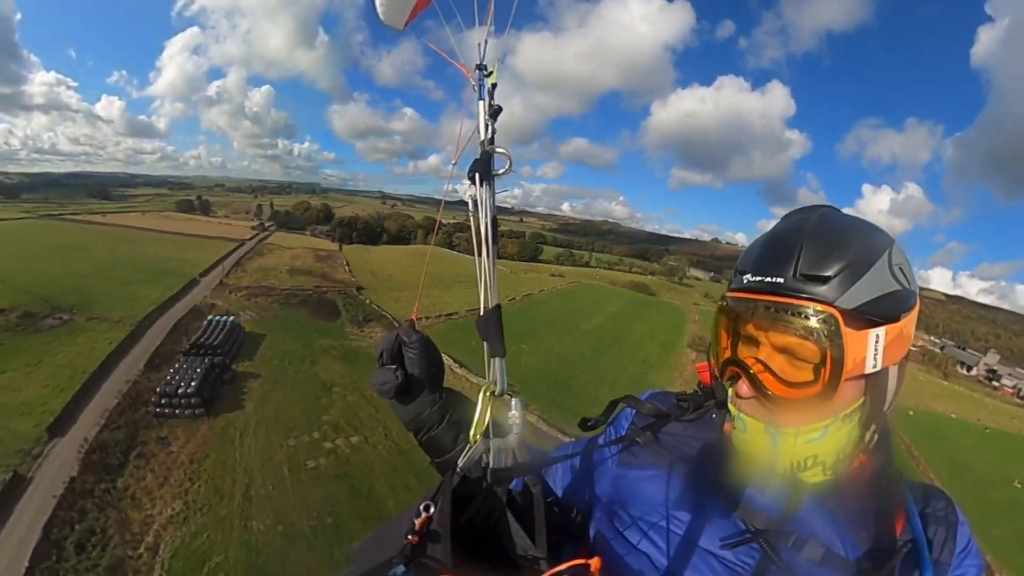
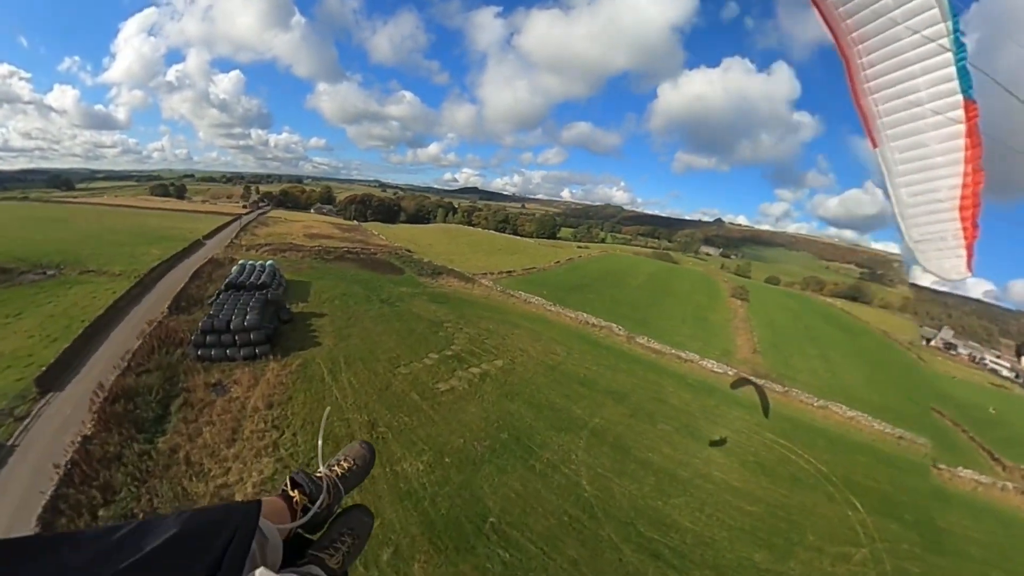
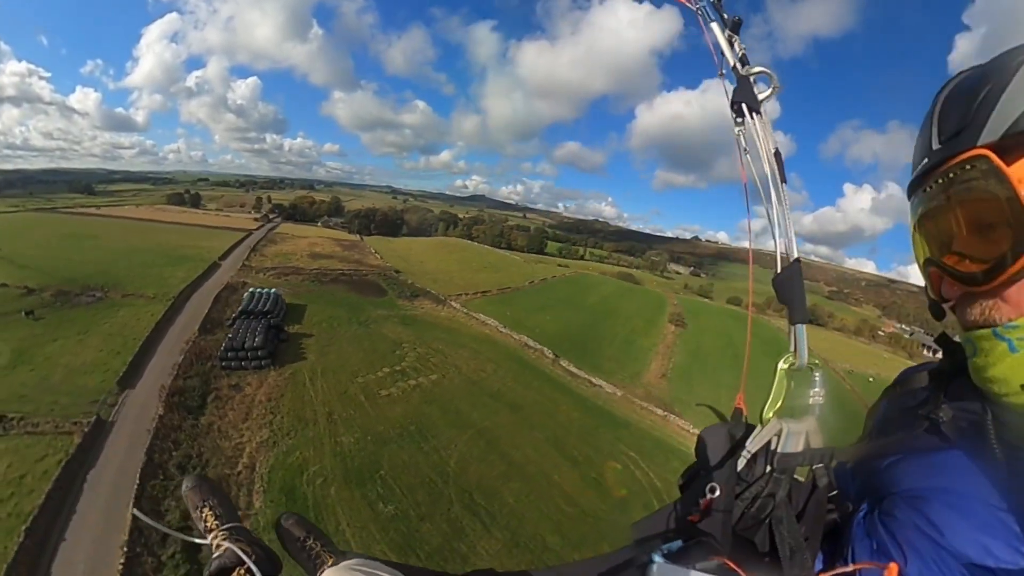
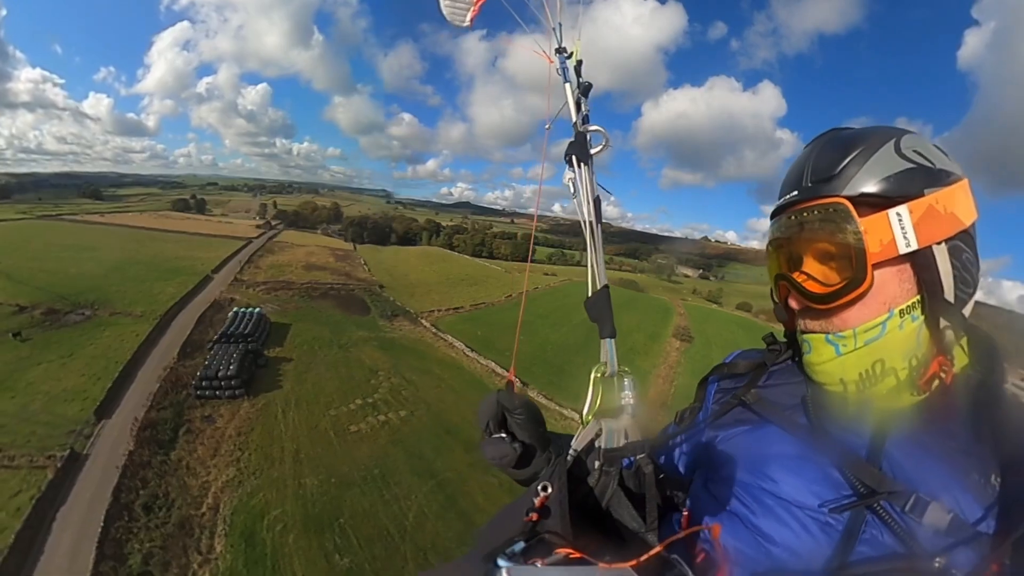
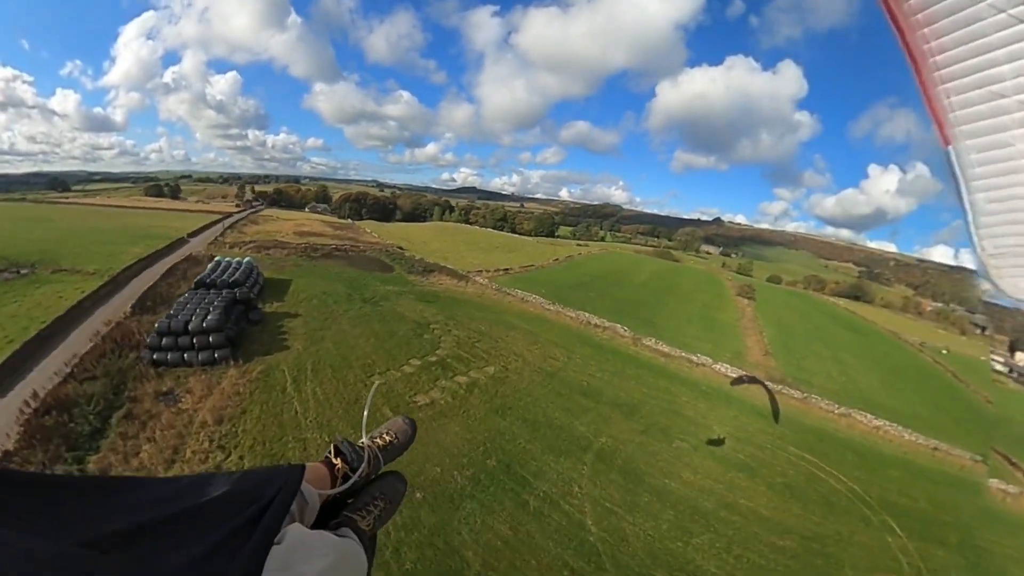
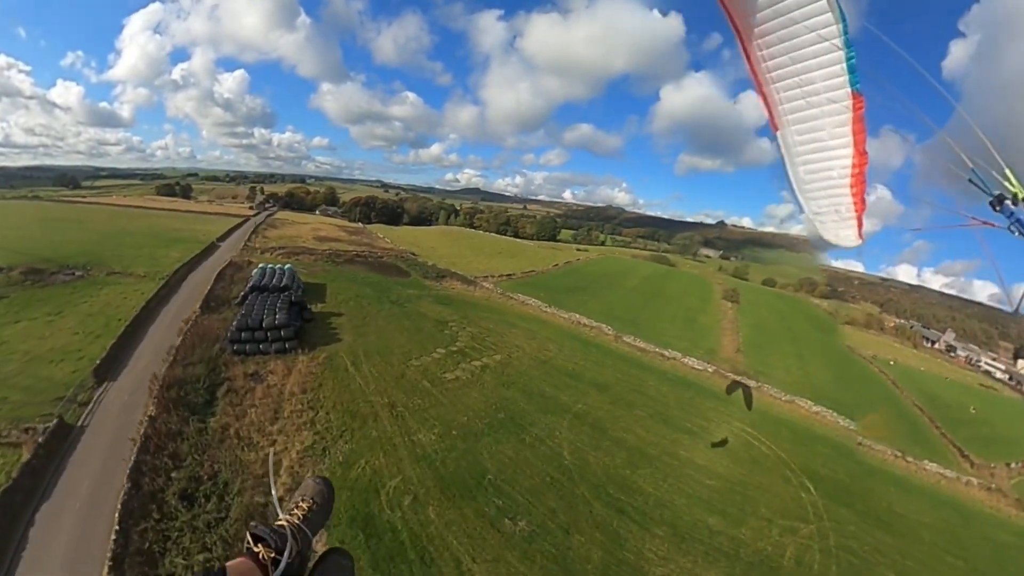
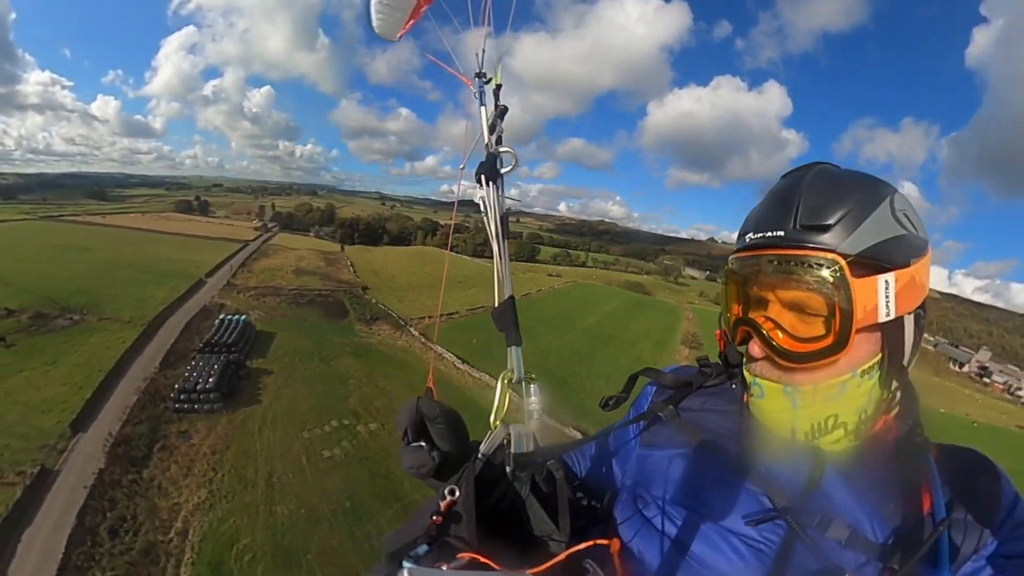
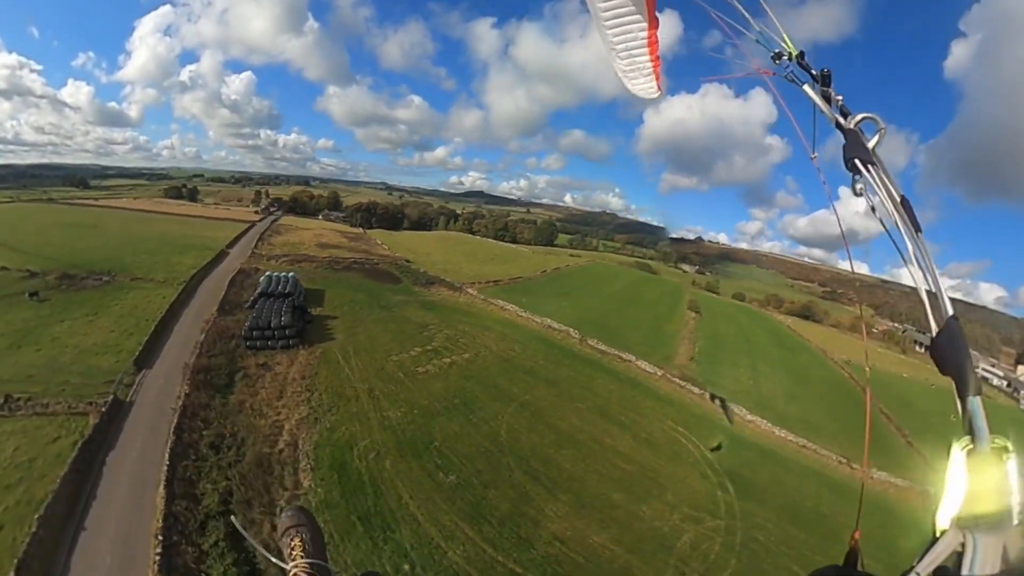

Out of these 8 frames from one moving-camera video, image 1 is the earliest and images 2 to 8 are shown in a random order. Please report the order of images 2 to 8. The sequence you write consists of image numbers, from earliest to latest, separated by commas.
7, 4, 3, 8, 6, 2, 5
